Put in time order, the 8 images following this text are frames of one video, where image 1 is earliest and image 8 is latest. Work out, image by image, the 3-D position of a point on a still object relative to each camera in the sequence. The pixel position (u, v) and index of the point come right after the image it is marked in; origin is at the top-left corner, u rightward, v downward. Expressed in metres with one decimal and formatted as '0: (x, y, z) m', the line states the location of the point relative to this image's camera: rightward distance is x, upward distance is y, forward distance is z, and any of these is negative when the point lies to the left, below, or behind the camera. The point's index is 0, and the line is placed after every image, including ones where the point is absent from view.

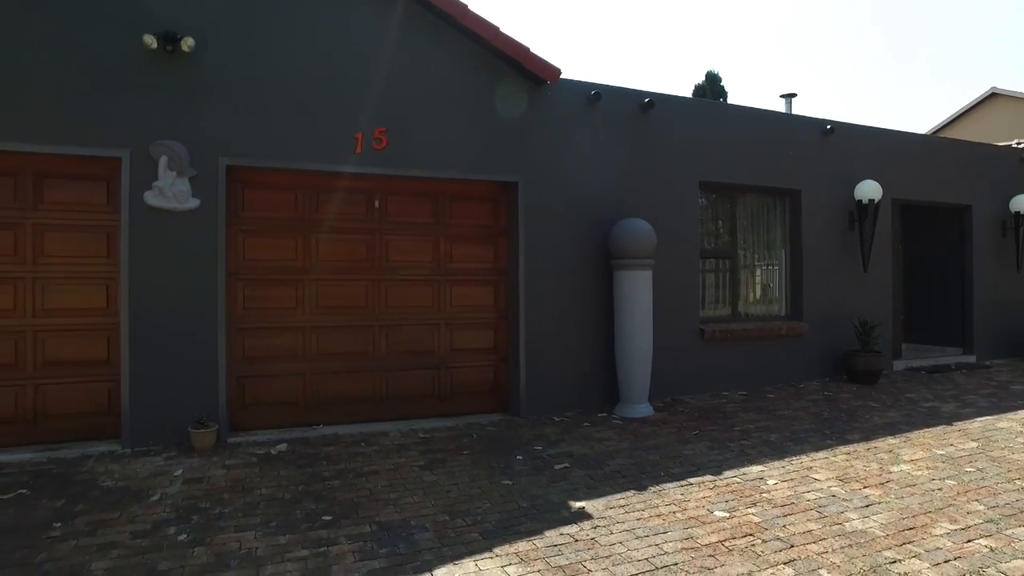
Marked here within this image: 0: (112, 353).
0: (-3.8, -0.6, +6.1) m
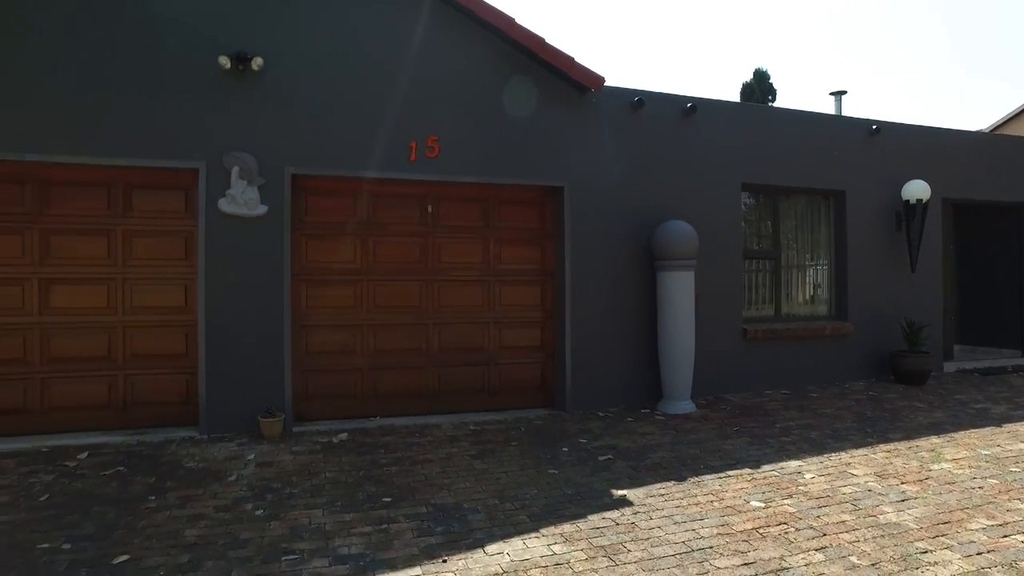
0: (-3.3, -0.6, +6.6) m
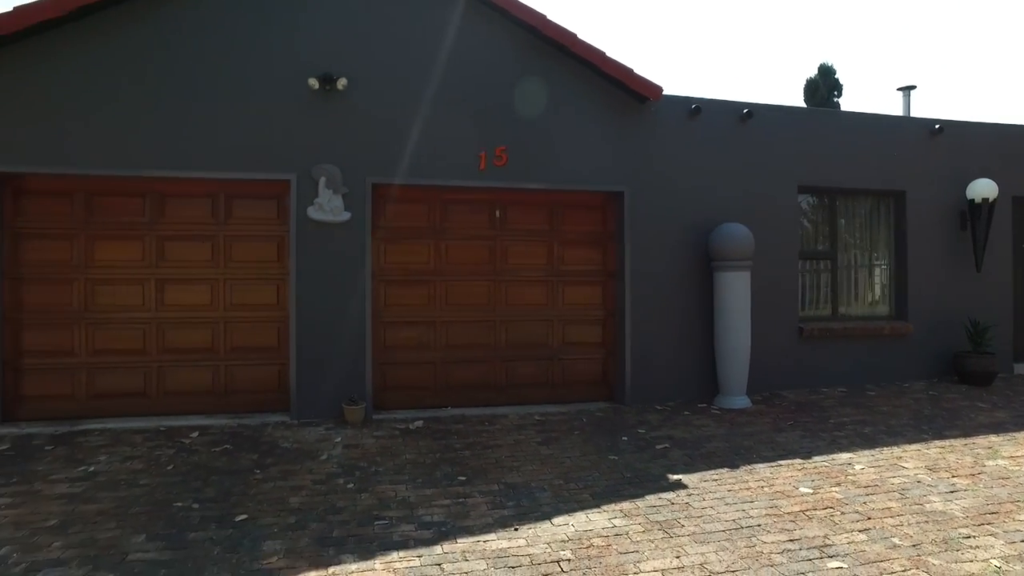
0: (-2.6, -0.6, +7.4) m
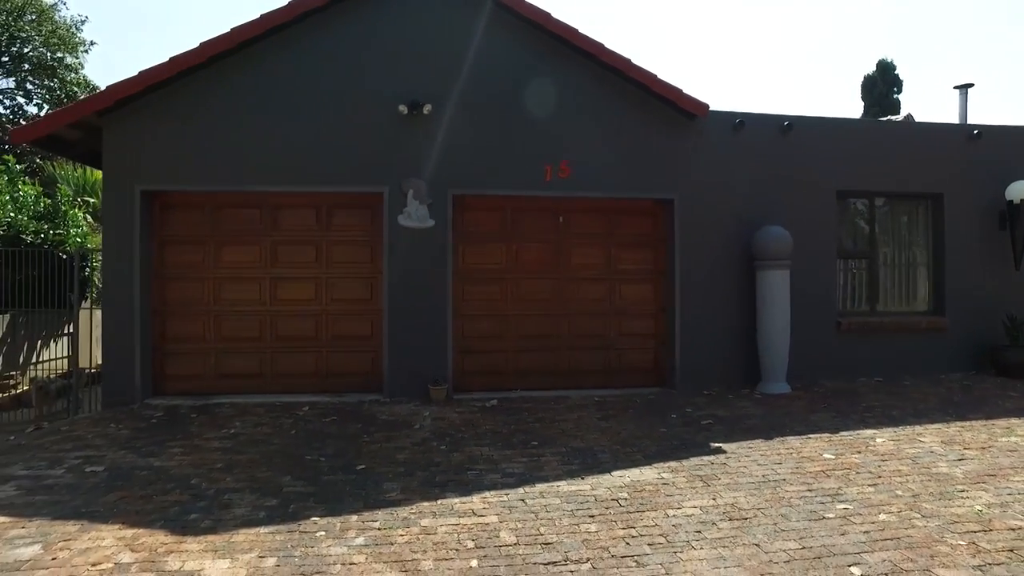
0: (-1.8, -0.5, +8.6) m
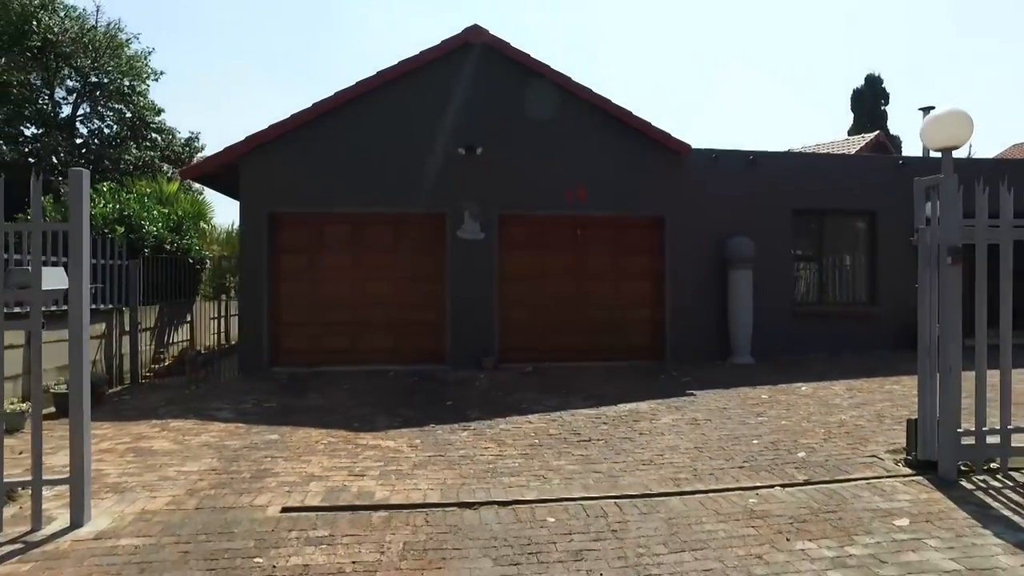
0: (-1.3, -0.5, +11.4) m
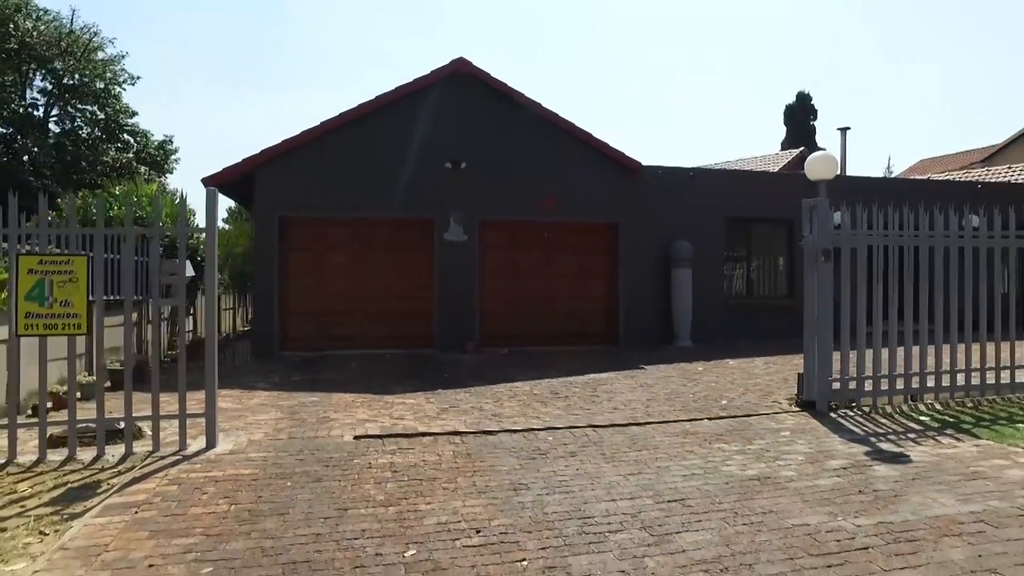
0: (-1.7, -0.4, +13.2) m
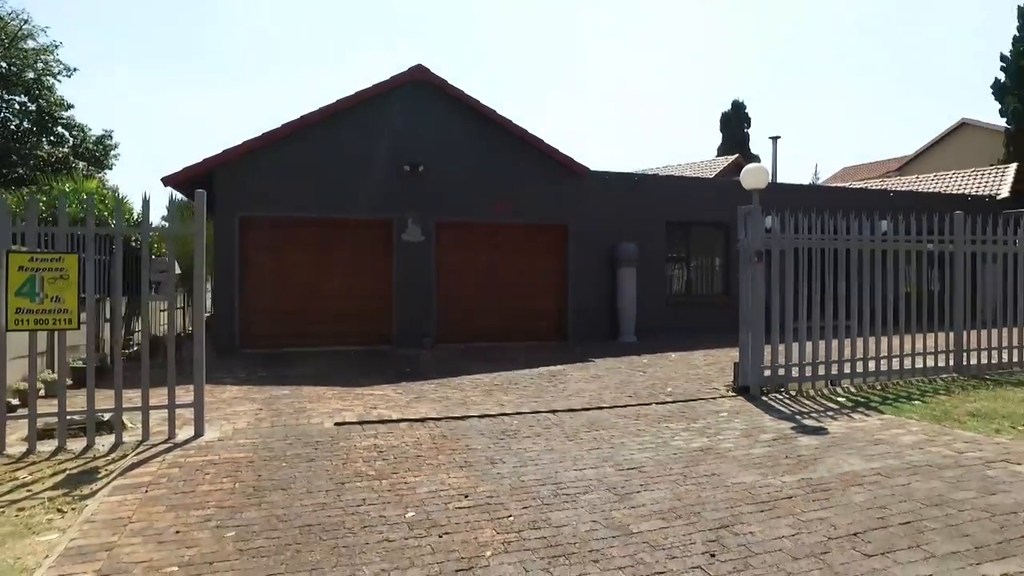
0: (-2.6, -0.4, +13.6) m
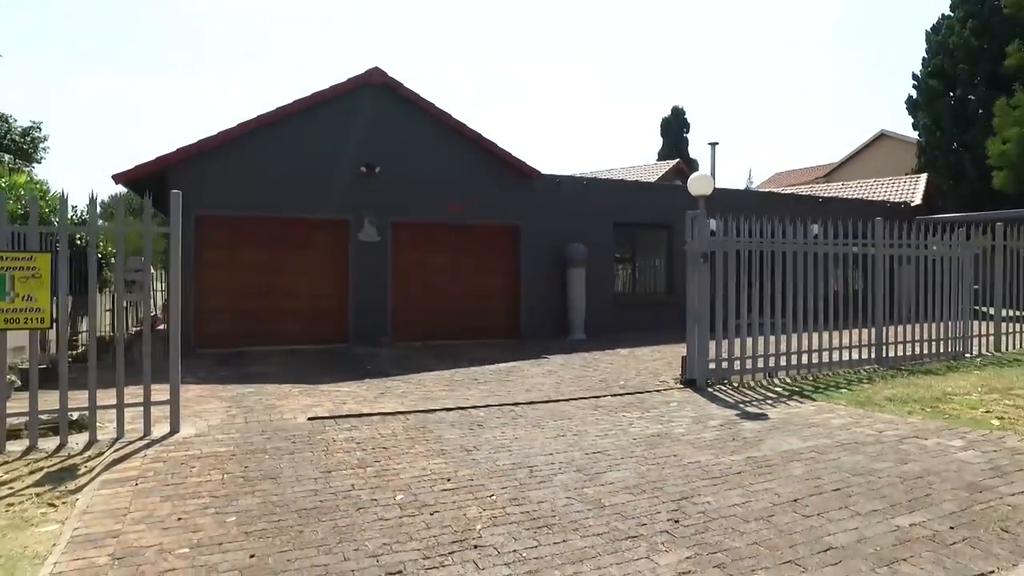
0: (-3.6, -0.3, +13.7) m
